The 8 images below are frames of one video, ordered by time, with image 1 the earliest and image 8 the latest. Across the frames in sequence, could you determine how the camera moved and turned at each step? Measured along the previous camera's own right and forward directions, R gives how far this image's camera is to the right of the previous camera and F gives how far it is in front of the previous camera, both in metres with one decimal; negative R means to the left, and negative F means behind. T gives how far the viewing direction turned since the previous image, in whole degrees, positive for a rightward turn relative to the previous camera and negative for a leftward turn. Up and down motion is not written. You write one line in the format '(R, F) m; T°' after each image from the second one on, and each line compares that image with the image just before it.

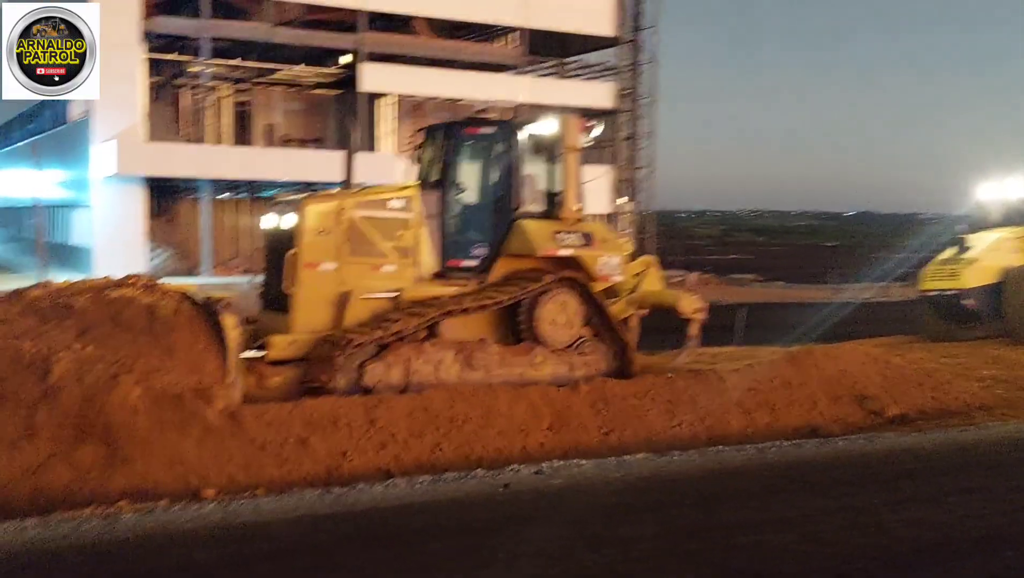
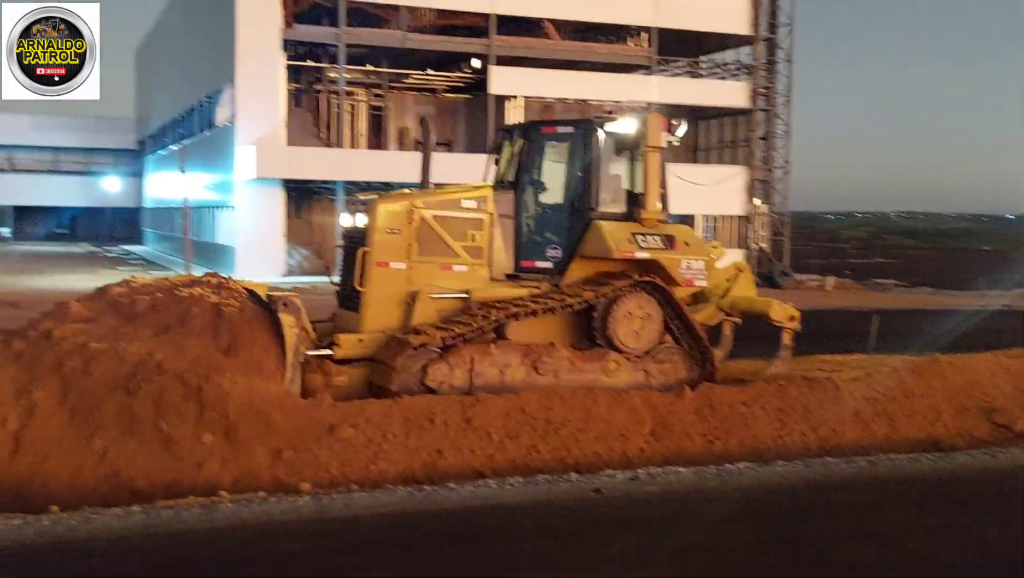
(+0.4, +0.2) m; -8°
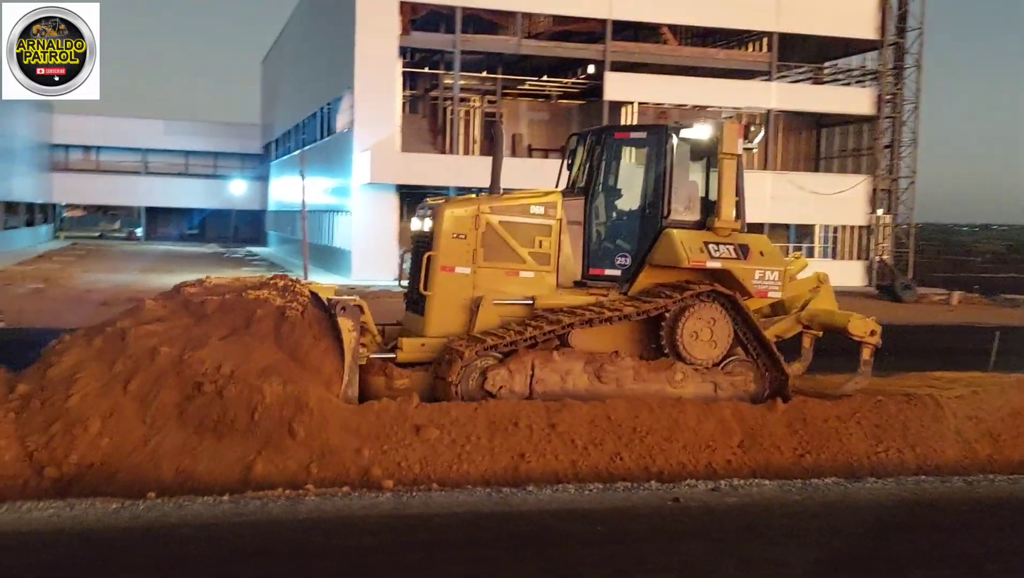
(+0.3, 0.0) m; -7°
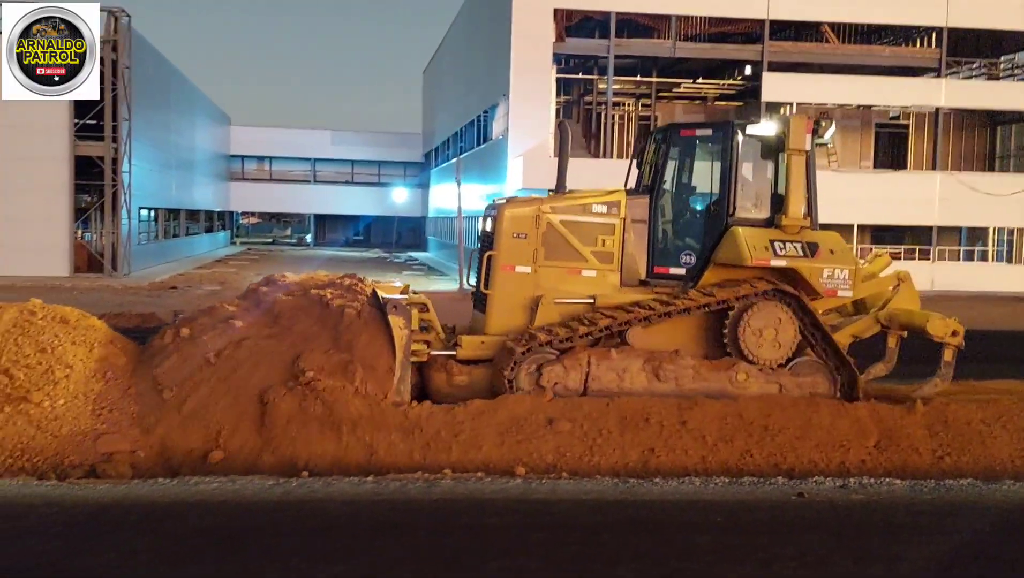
(+0.8, -0.7) m; -10°
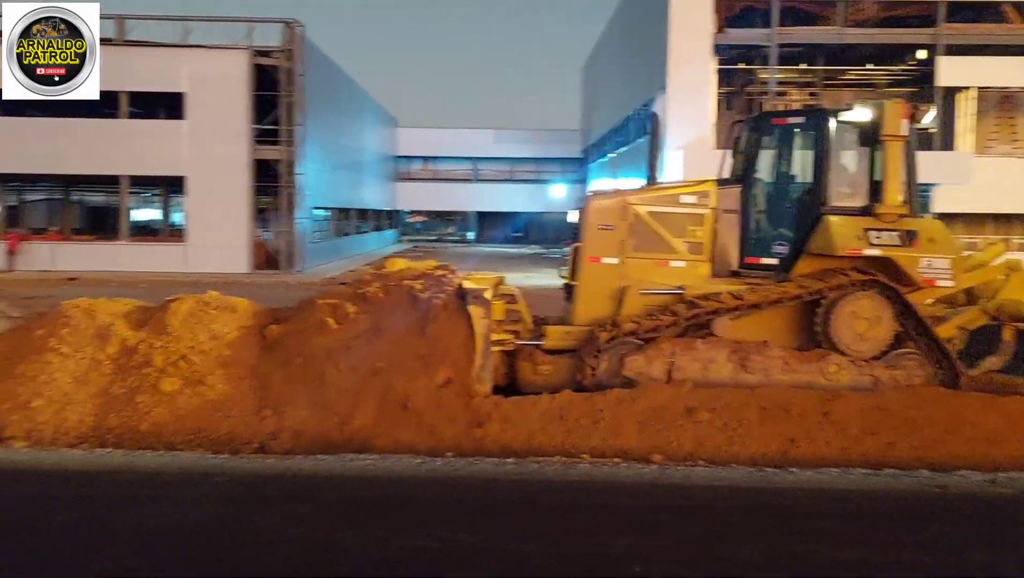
(+0.6, -0.4) m; -10°
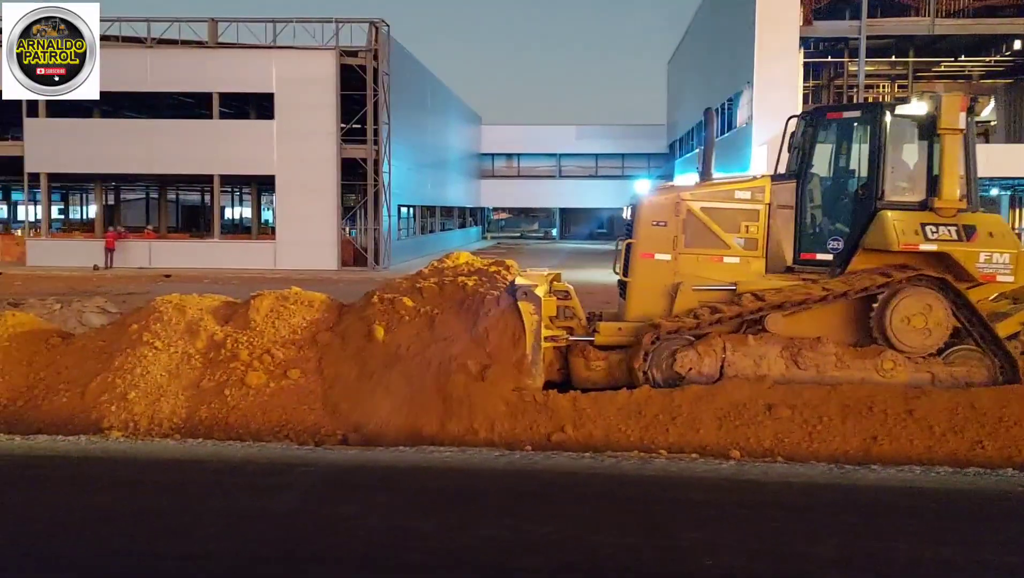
(+0.2, -0.2) m; -5°
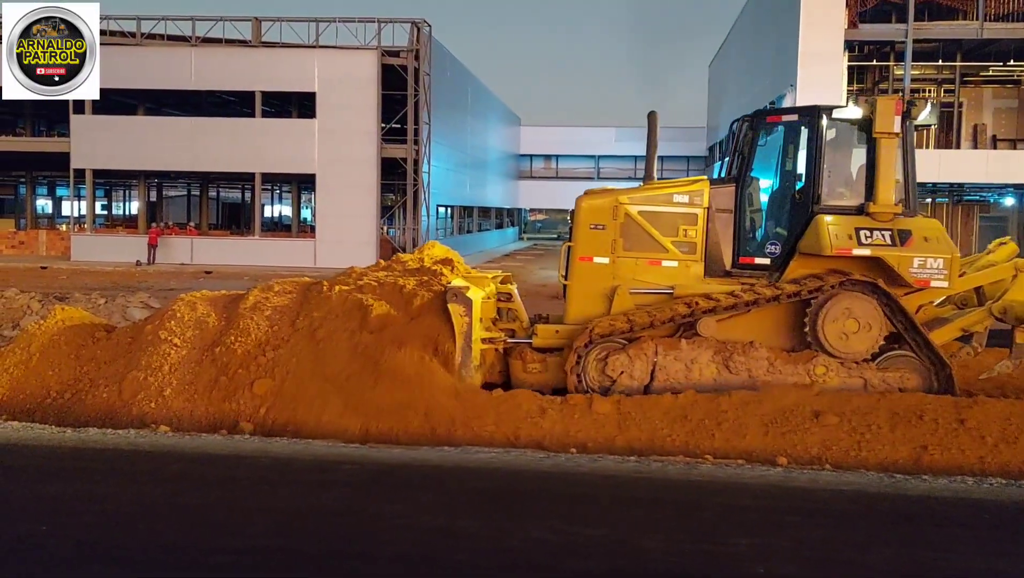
(+0.5, 0.0) m; -2°
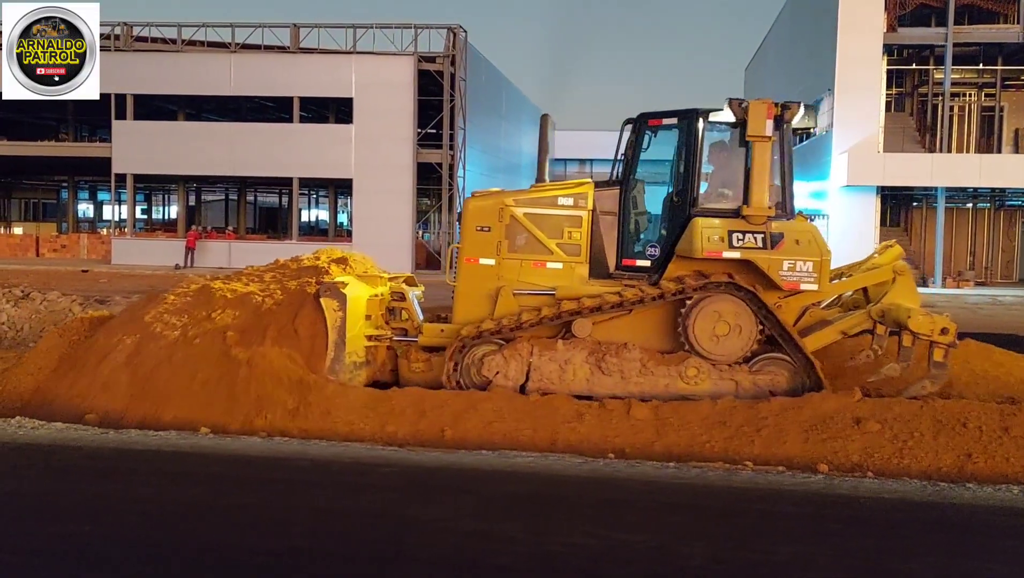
(0.0, 0.0) m; -2°
